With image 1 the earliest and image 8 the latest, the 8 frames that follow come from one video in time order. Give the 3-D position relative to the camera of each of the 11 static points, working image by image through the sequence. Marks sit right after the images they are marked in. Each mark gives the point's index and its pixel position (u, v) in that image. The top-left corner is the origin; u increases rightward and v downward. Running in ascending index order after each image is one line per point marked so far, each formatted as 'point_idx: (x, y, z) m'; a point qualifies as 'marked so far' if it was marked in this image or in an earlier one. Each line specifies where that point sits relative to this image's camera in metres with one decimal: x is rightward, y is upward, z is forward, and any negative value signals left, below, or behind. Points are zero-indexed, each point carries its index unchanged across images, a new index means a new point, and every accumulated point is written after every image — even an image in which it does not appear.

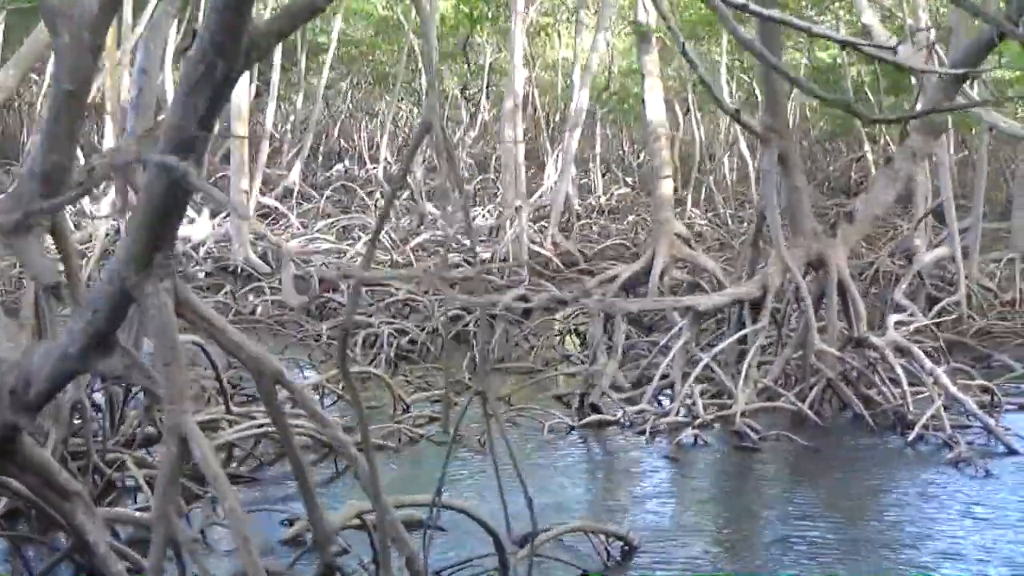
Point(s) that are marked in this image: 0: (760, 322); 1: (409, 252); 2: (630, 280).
0: (+1.1, -0.2, +7.7) m
1: (-0.7, +0.2, +12.5) m
2: (+0.7, 0.0, +10.9) m
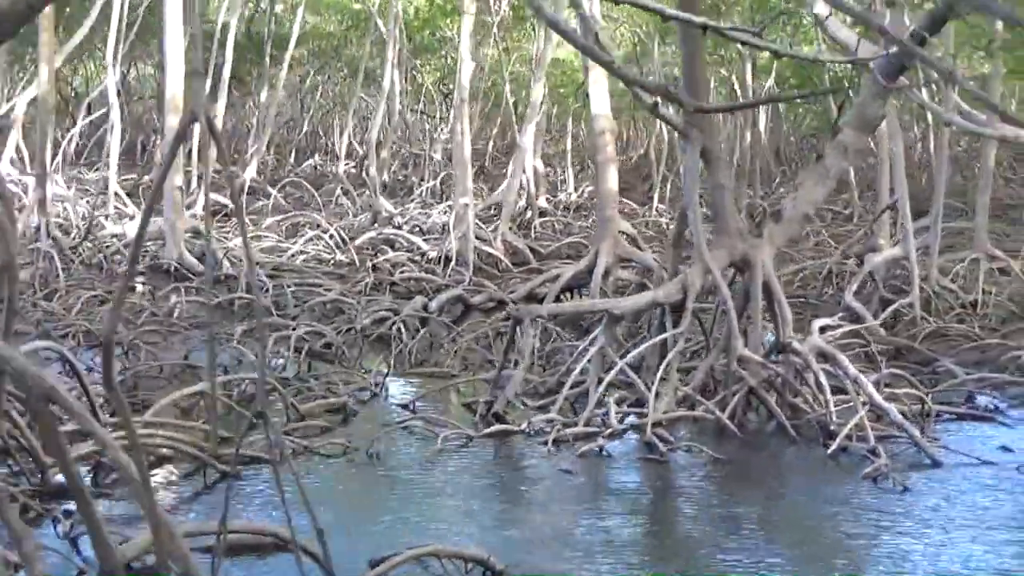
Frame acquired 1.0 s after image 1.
0: (+0.7, -0.2, +7.3) m
1: (-1.1, +0.2, +12.1) m
2: (+0.4, 0.0, +10.5) m
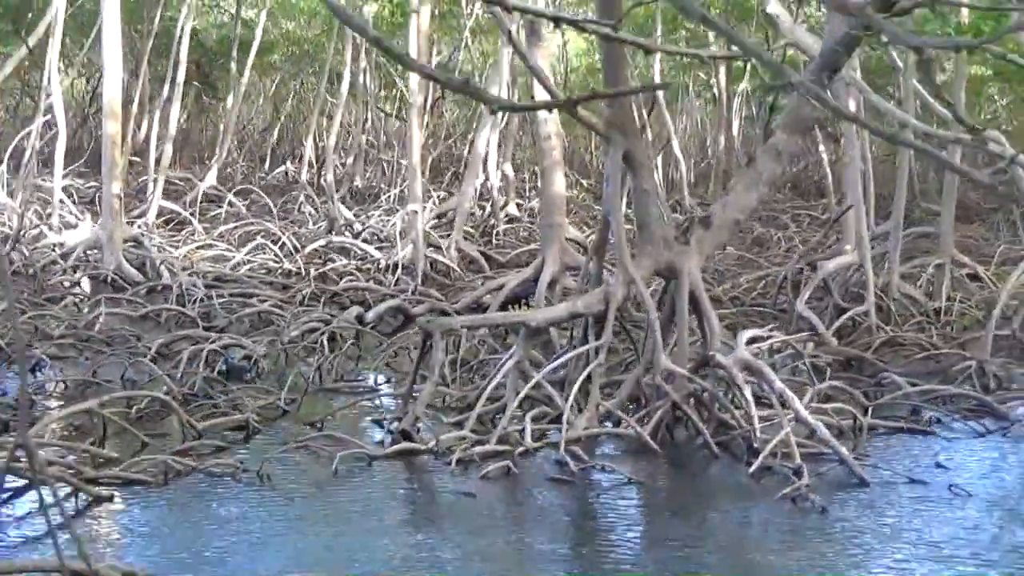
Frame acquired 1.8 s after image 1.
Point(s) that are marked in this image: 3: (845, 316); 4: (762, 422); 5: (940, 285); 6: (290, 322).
0: (+0.4, -0.2, +7.0) m
1: (-1.4, +0.2, +11.8) m
2: (0.0, 0.0, +10.1) m
3: (+1.9, -0.2, +9.8) m
4: (+1.0, -0.5, +6.7) m
5: (+2.8, 0.0, +11.3) m
6: (-1.1, -0.2, +9.0) m
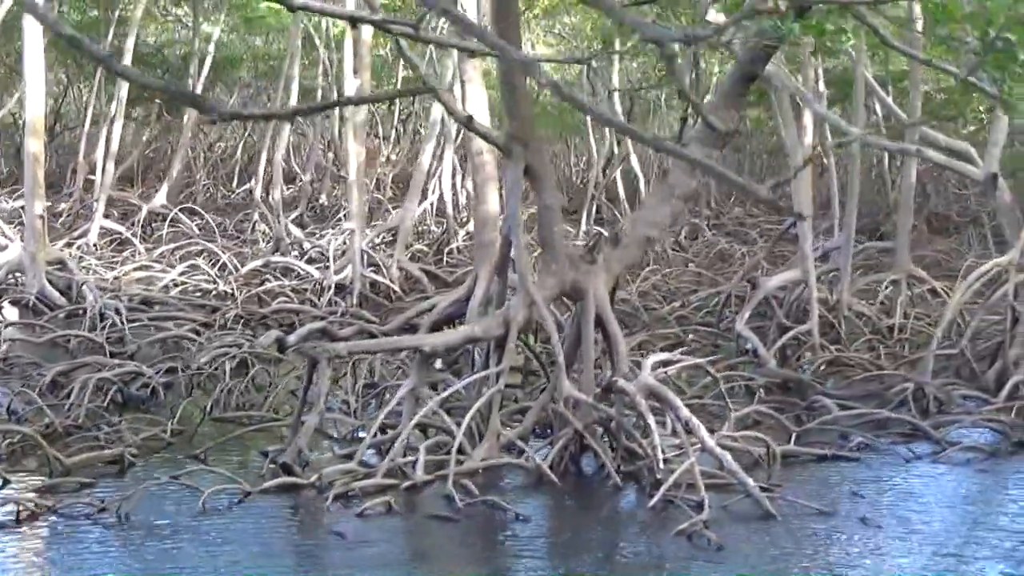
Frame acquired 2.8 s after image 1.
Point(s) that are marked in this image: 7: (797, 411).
0: (0.0, -0.3, +6.6) m
1: (-1.8, 0.0, +11.4) m
2: (-0.4, -0.1, +9.8) m
3: (+1.5, -0.3, +9.4) m
4: (+0.6, -0.6, +6.3) m
5: (+2.4, -0.1, +11.0) m
6: (-1.5, -0.3, +8.6) m
7: (+1.3, -0.6, +7.8) m
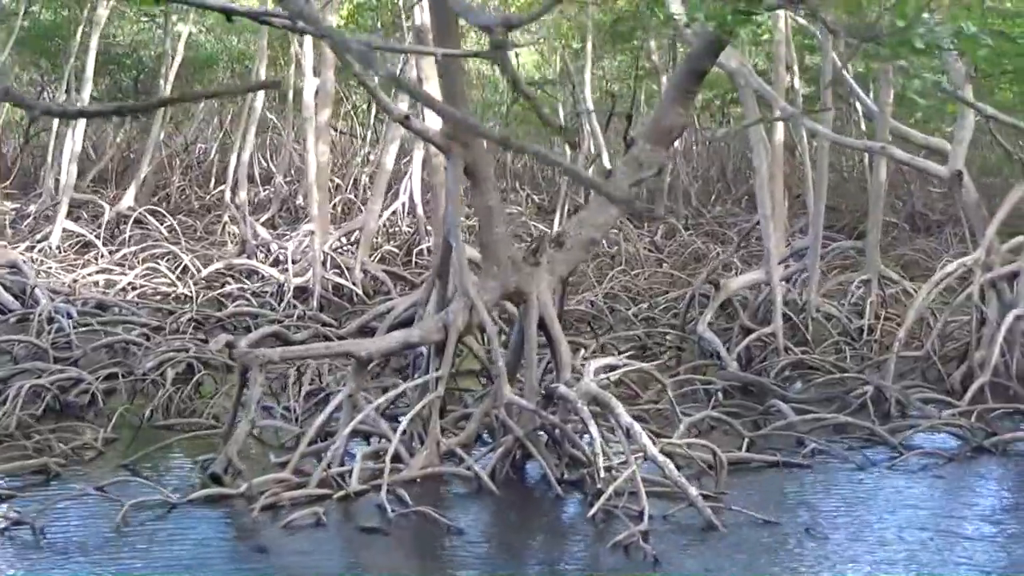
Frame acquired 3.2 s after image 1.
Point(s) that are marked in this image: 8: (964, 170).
0: (-0.3, -0.3, +6.4) m
1: (-2.0, 0.0, +11.2) m
2: (-0.6, -0.1, +9.6) m
3: (+1.2, -0.3, +9.2) m
4: (+0.3, -0.6, +6.1) m
5: (+2.2, -0.1, +10.8) m
6: (-1.8, -0.3, +8.4) m
7: (+1.0, -0.6, +7.6) m
8: (+2.3, +0.6, +9.0) m
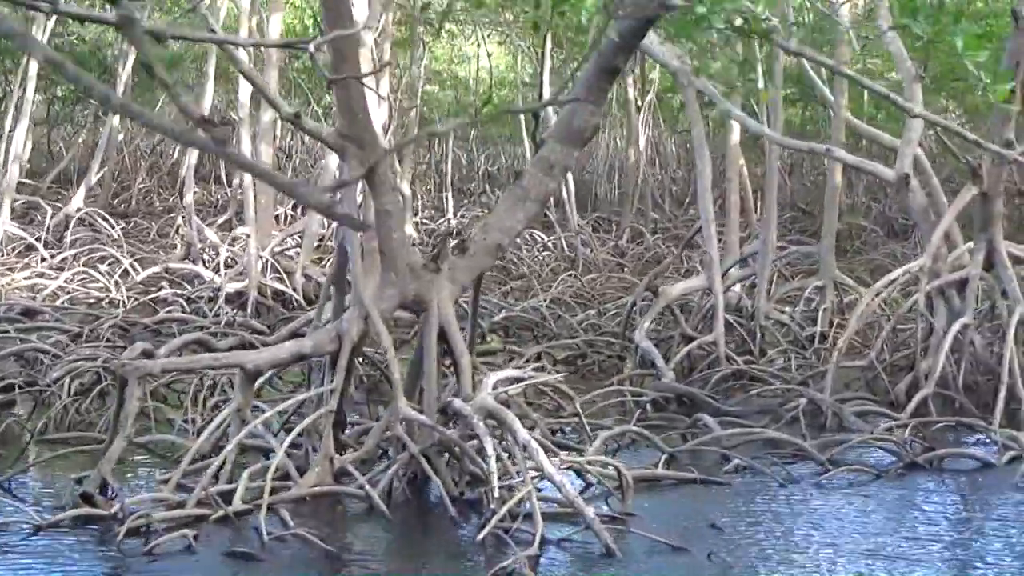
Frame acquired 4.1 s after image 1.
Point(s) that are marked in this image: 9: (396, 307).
0: (-0.6, -0.3, +6.1) m
1: (-2.4, 0.0, +10.9) m
2: (-0.9, -0.2, +9.2) m
3: (+0.9, -0.3, +8.8) m
4: (0.0, -0.6, +5.8) m
5: (+1.8, -0.1, +10.4) m
6: (-2.1, -0.3, +8.0) m
7: (+0.7, -0.6, +7.3) m
8: (+2.0, +0.6, +8.7) m
9: (-0.4, -0.1, +6.2) m
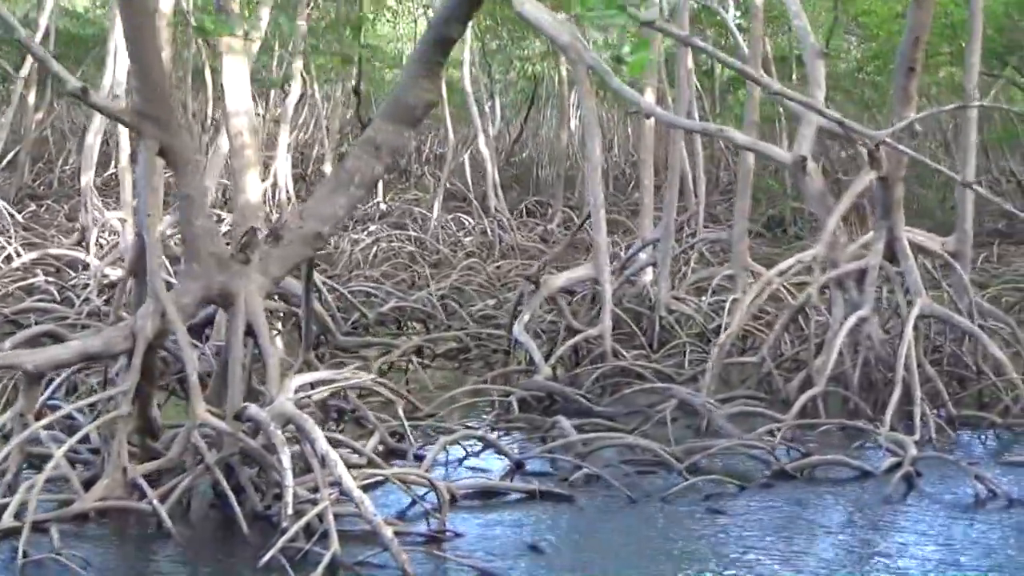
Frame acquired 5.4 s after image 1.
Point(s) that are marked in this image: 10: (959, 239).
0: (-1.2, -0.3, +5.5) m
1: (-3.0, +0.1, +10.3) m
2: (-1.5, -0.1, +8.6) m
3: (+0.3, -0.3, +8.3) m
4: (-0.6, -0.6, +5.2) m
5: (+1.2, -0.1, +9.8) m
6: (-2.7, -0.3, +7.5) m
7: (+0.1, -0.6, +6.7) m
8: (+1.4, +0.6, +8.1) m
9: (-1.0, 0.0, +5.6) m
10: (+2.2, +0.2, +8.4) m
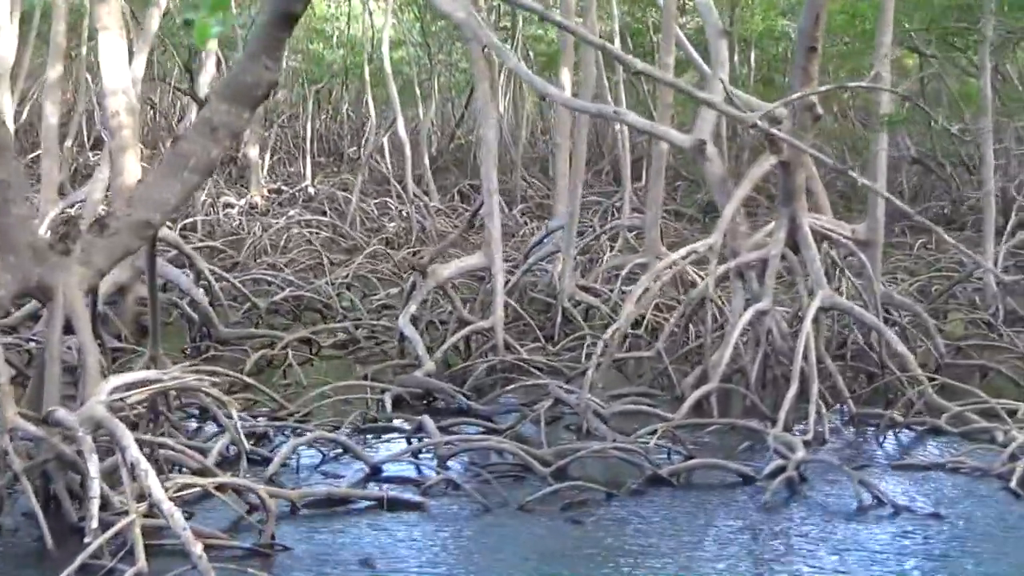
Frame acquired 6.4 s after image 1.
0: (-1.7, -0.3, +5.1) m
1: (-3.5, +0.1, +9.8) m
2: (-2.1, -0.1, +8.2) m
3: (-0.2, -0.2, +7.9) m
4: (-1.1, -0.6, +4.8) m
5: (+0.7, 0.0, +9.5) m
6: (-3.2, -0.3, +7.0) m
7: (-0.4, -0.5, +6.3) m
8: (+0.9, +0.7, +7.7) m
9: (-1.5, 0.0, +5.2) m
10: (+1.6, +0.3, +8.0) m
